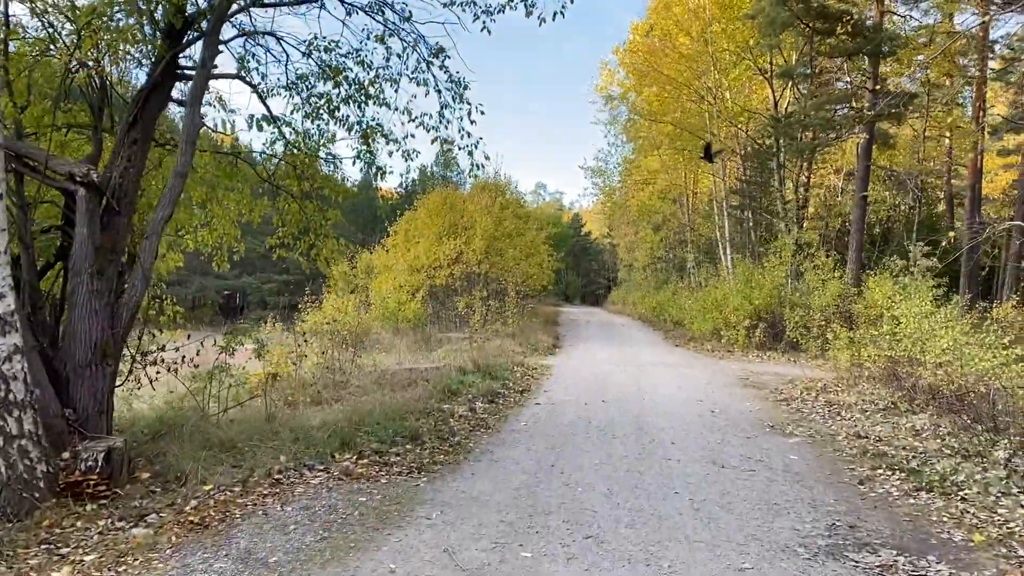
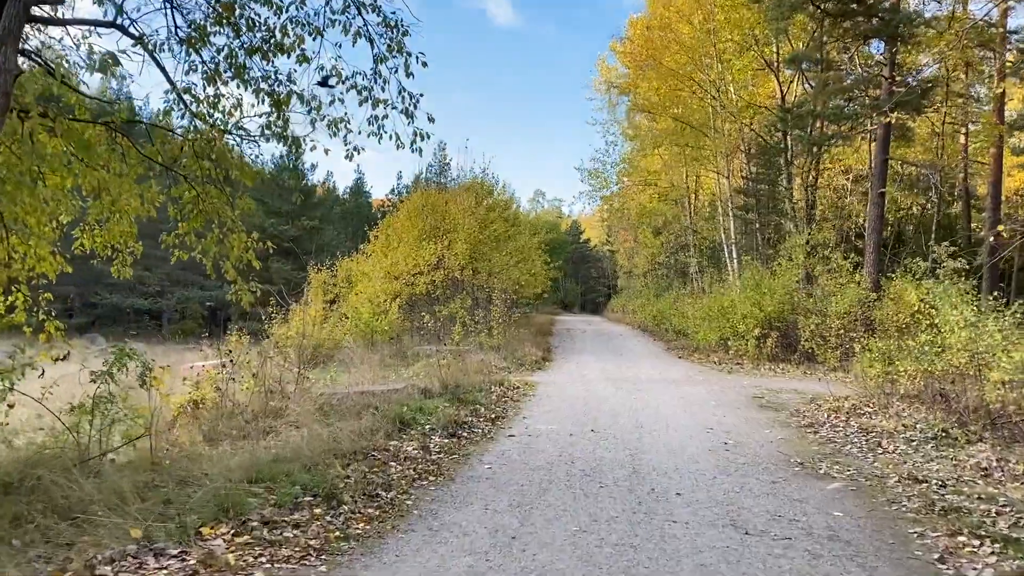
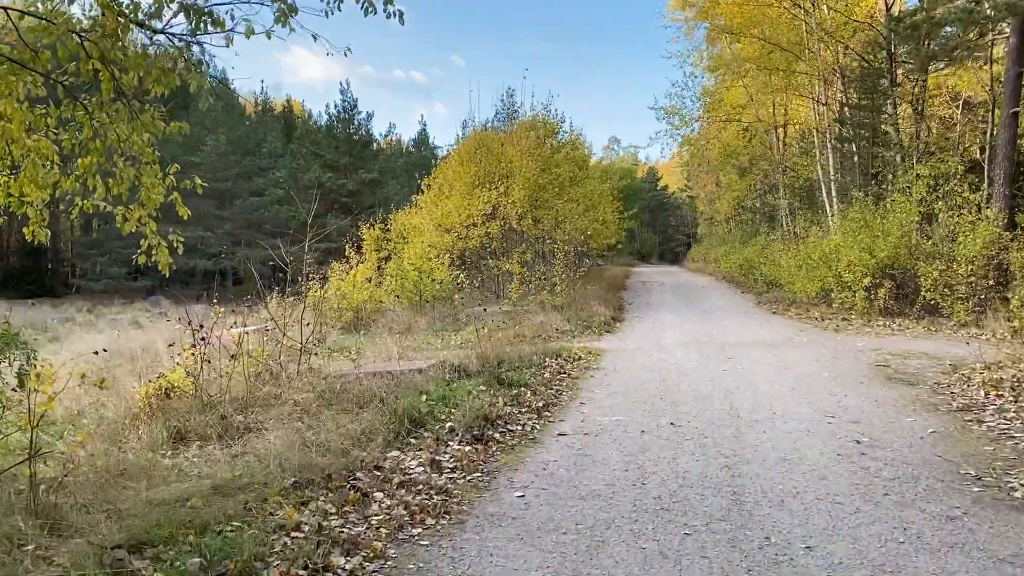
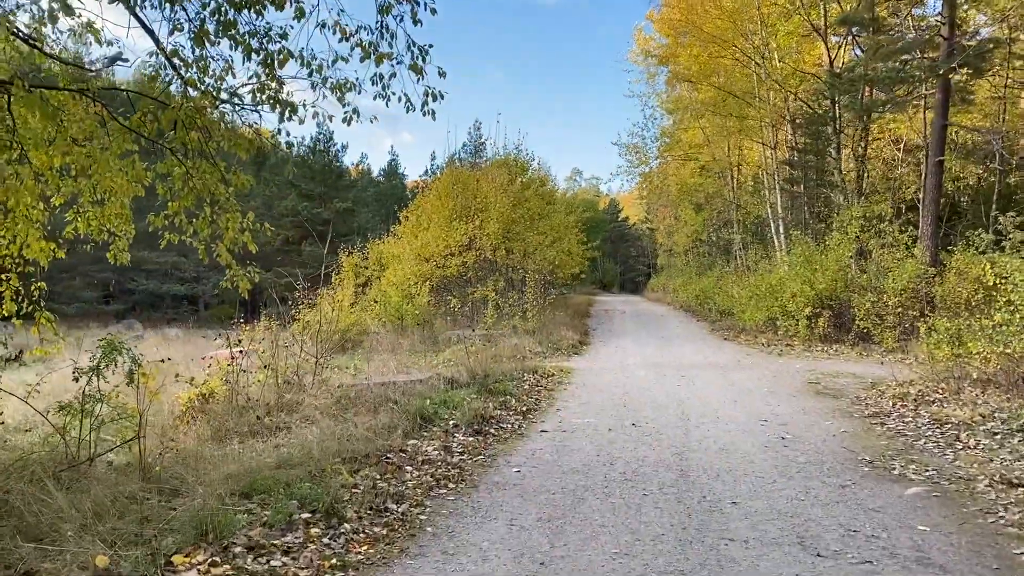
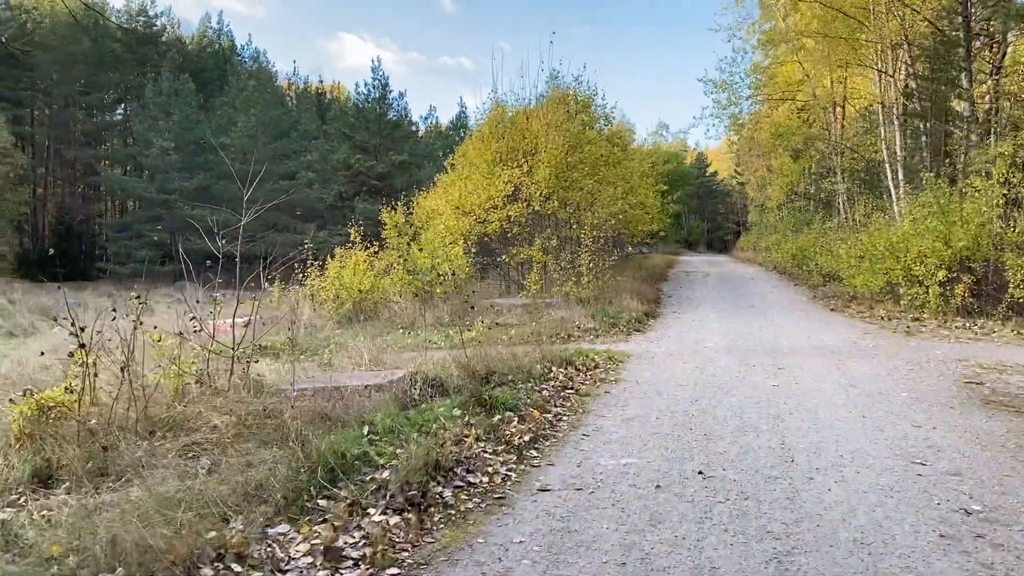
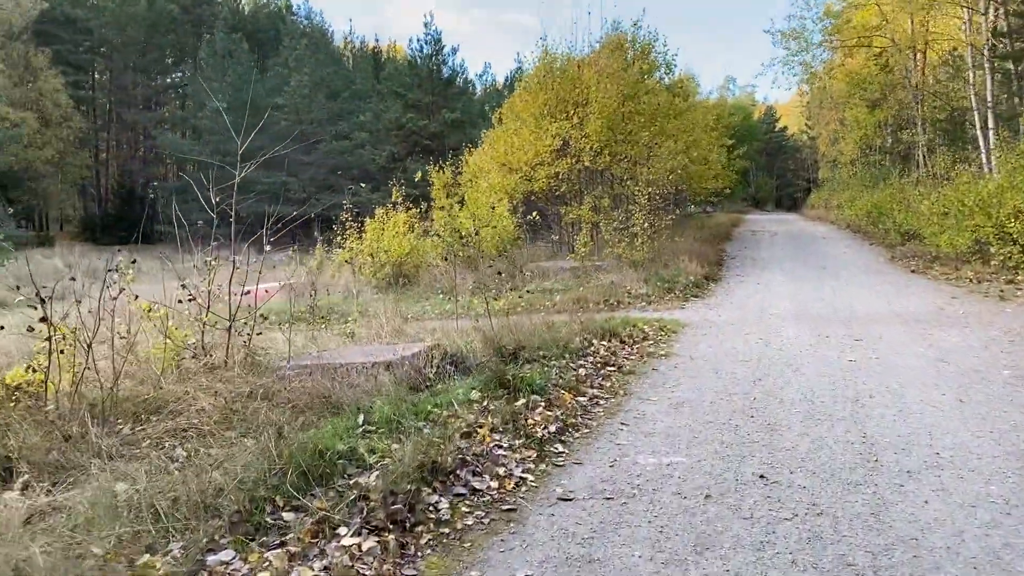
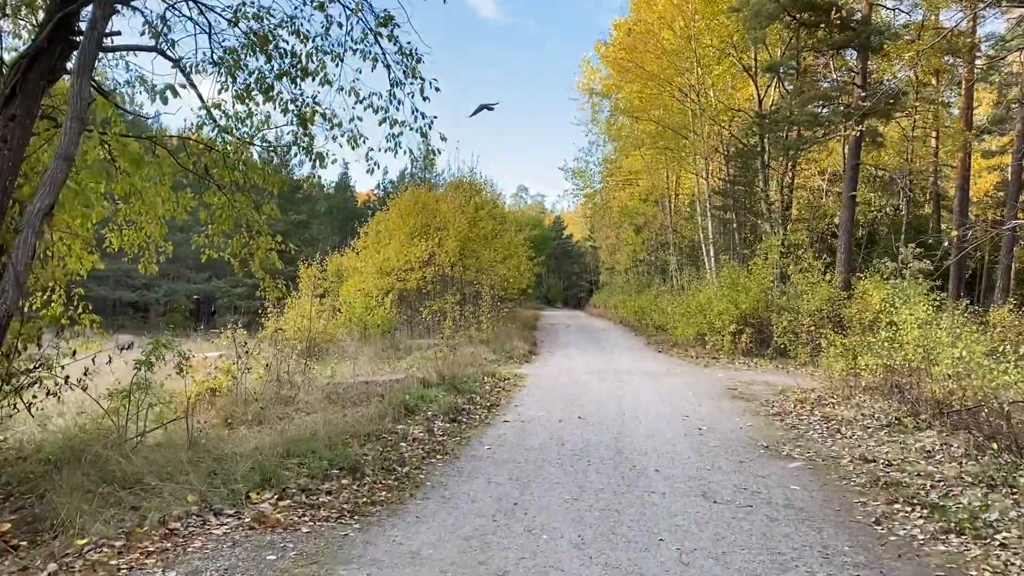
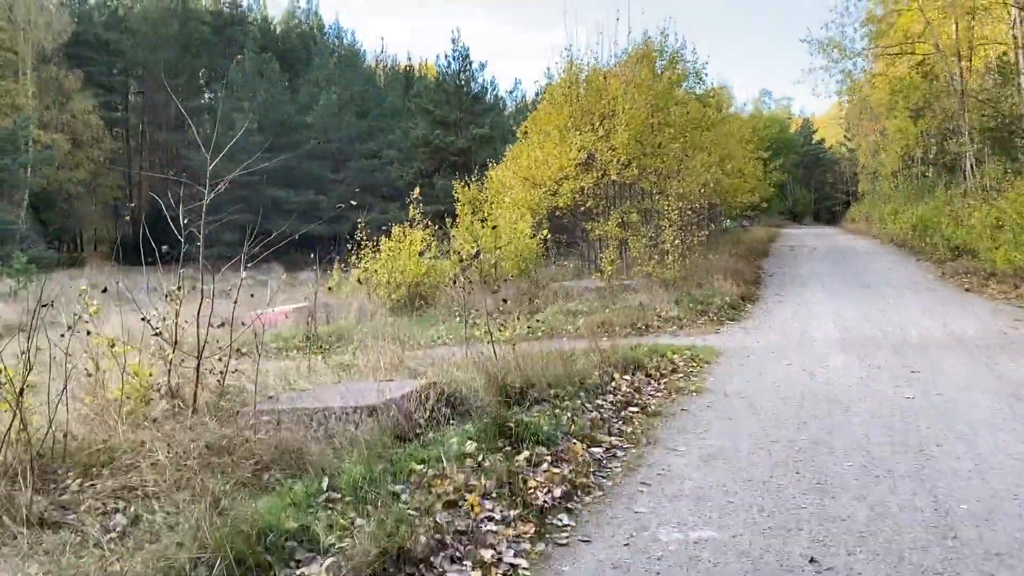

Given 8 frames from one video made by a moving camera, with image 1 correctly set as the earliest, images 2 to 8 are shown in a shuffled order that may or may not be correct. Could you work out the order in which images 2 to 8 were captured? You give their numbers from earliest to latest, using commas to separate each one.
7, 2, 4, 3, 5, 6, 8
